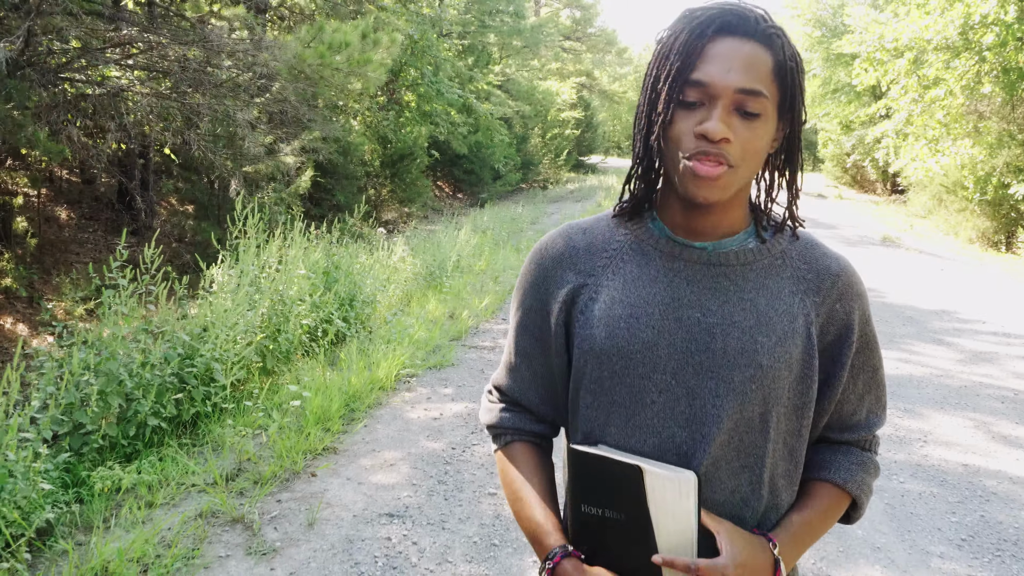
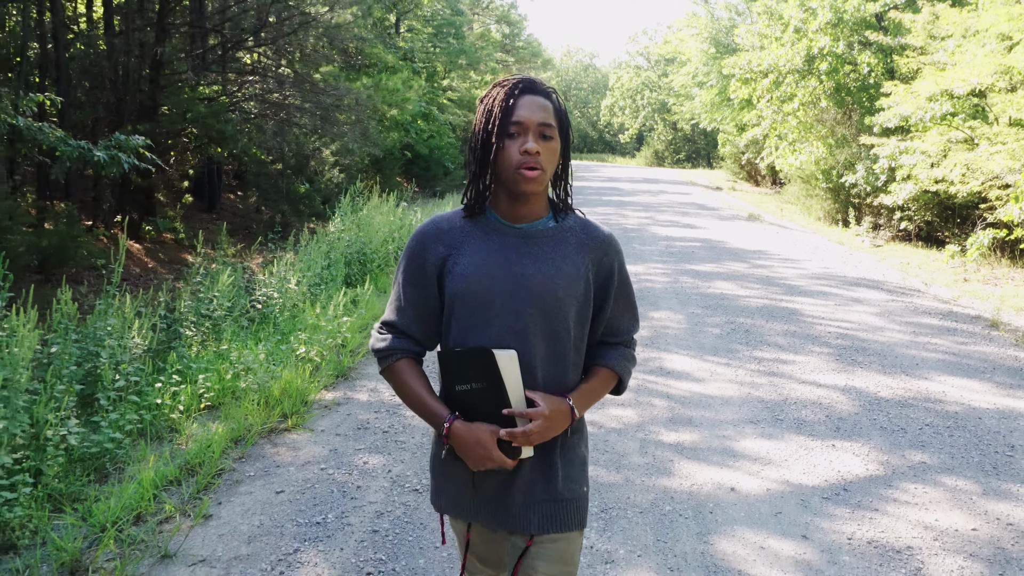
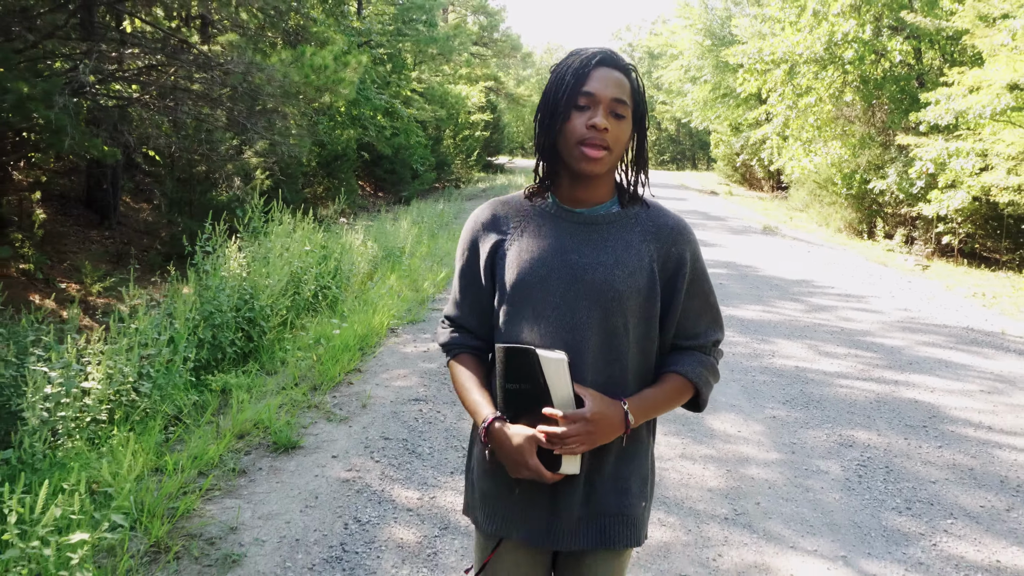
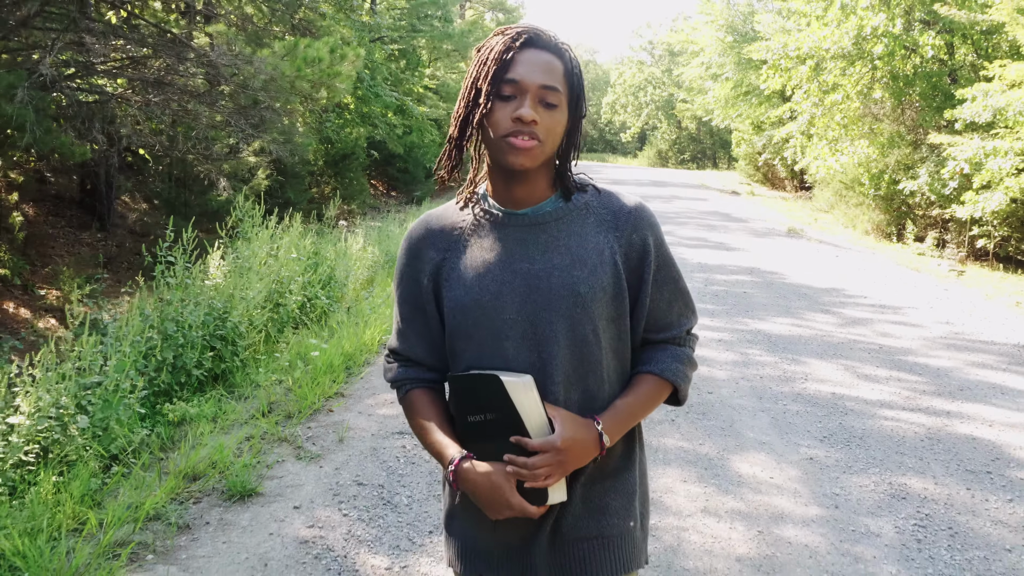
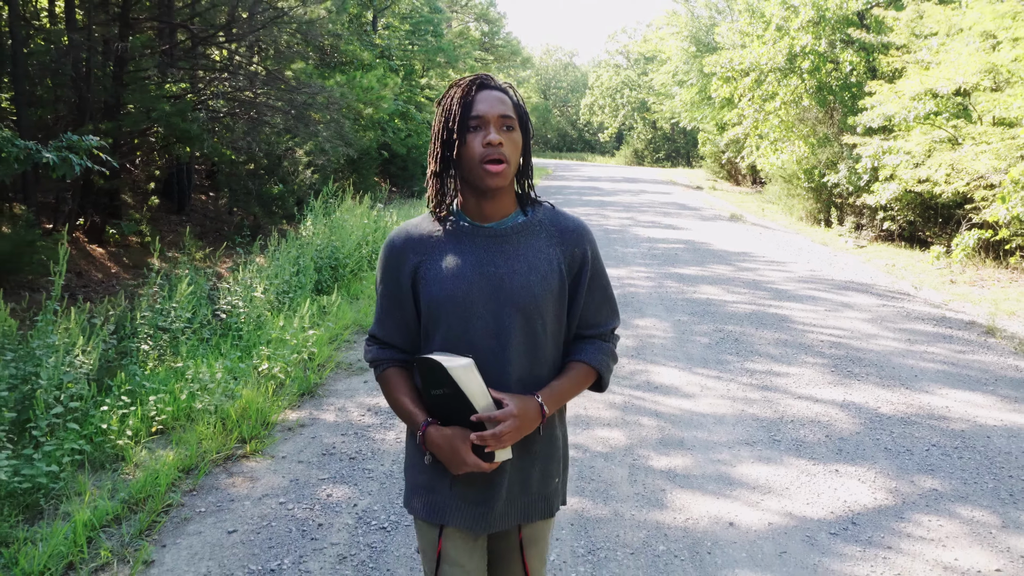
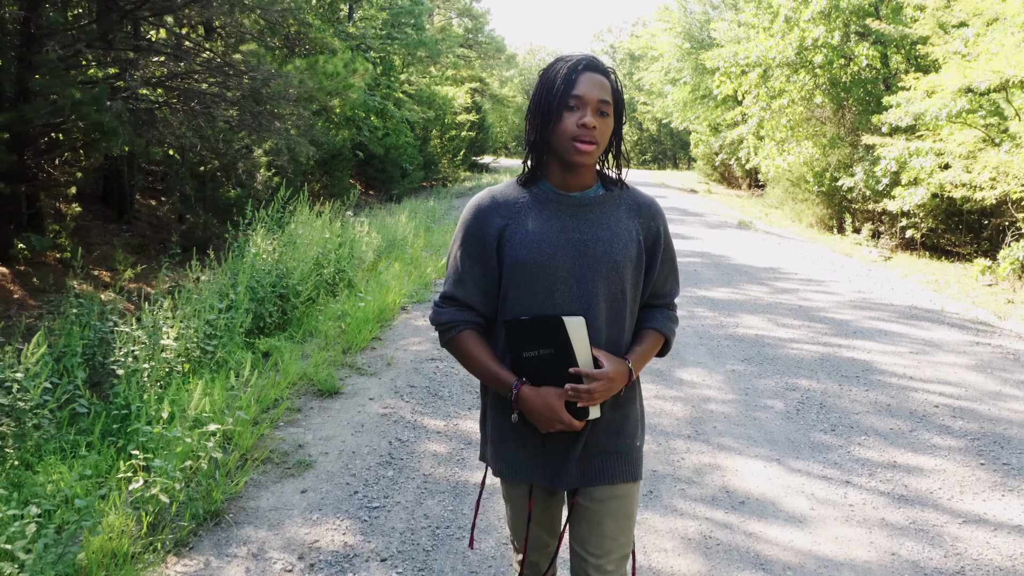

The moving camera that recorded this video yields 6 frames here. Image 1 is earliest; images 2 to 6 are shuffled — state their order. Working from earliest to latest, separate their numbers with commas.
4, 3, 6, 5, 2
